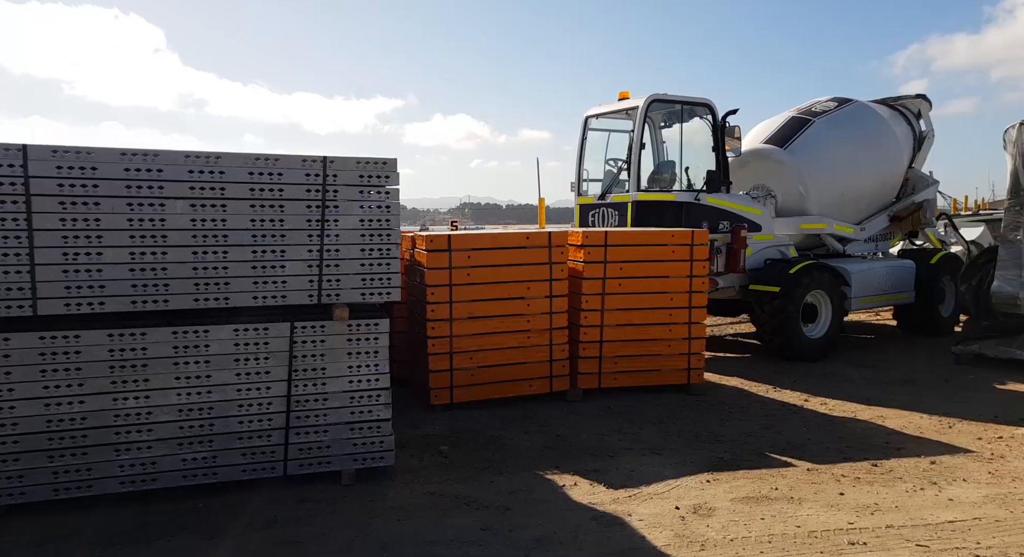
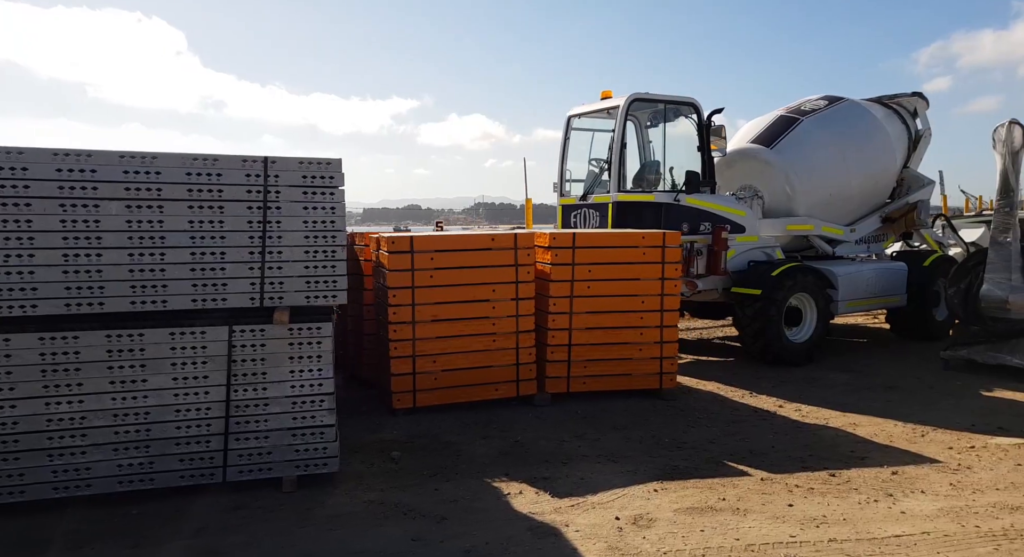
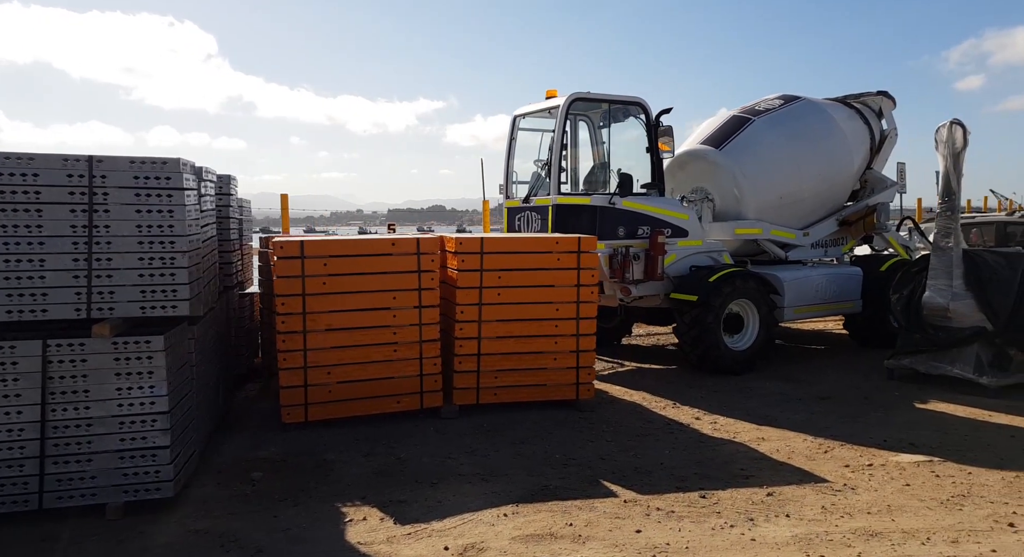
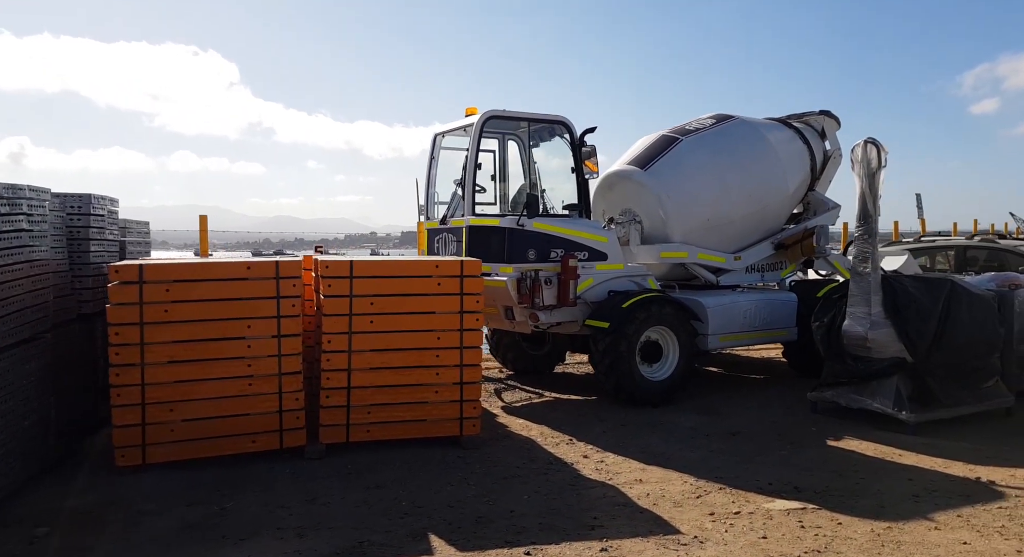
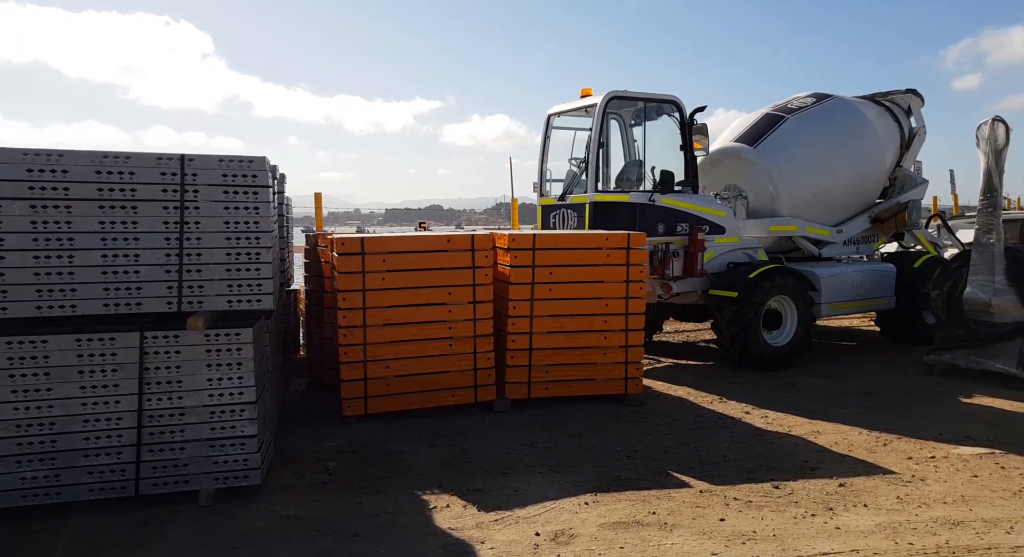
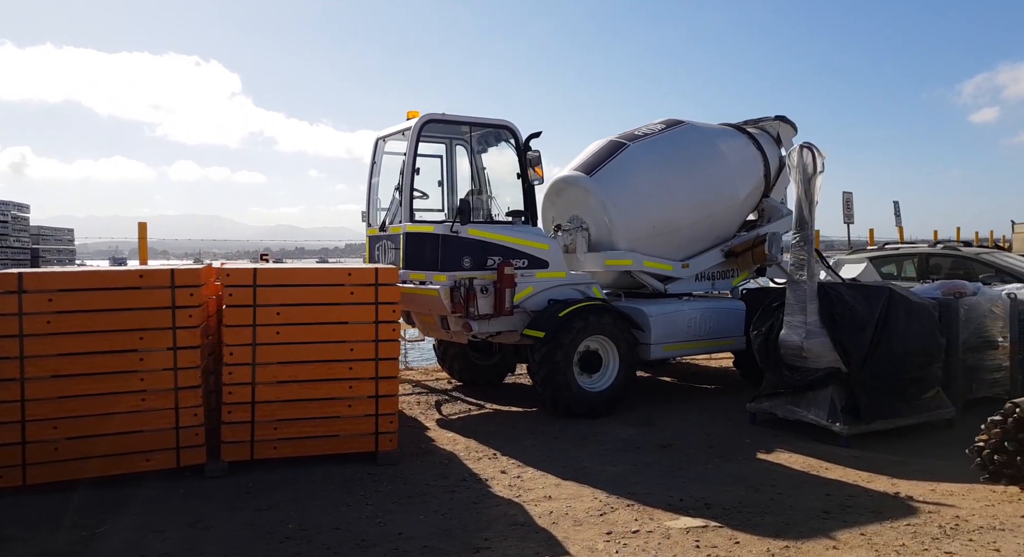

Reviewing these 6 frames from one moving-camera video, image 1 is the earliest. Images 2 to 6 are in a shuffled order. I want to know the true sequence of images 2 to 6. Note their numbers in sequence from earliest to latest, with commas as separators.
2, 5, 3, 4, 6
